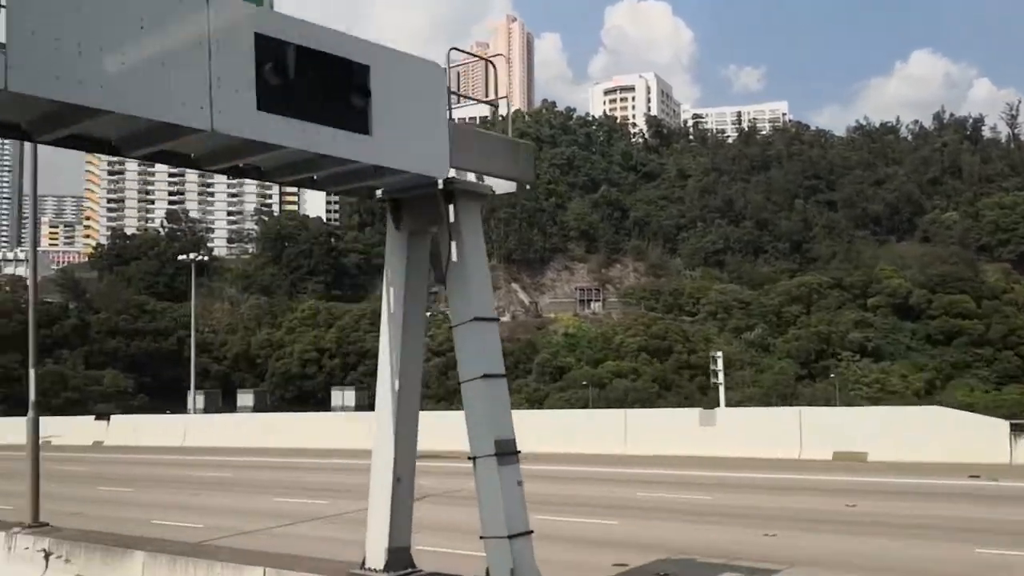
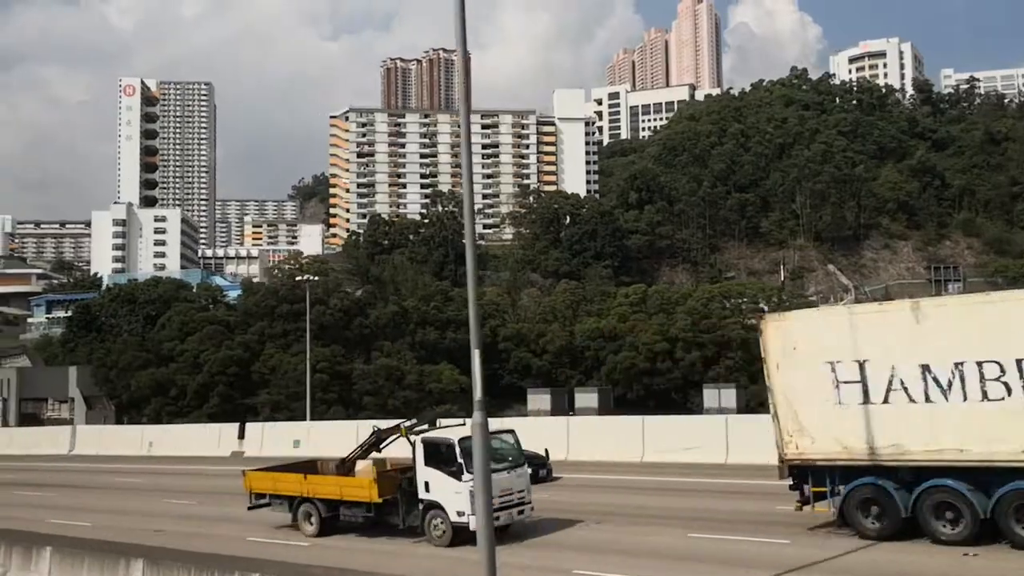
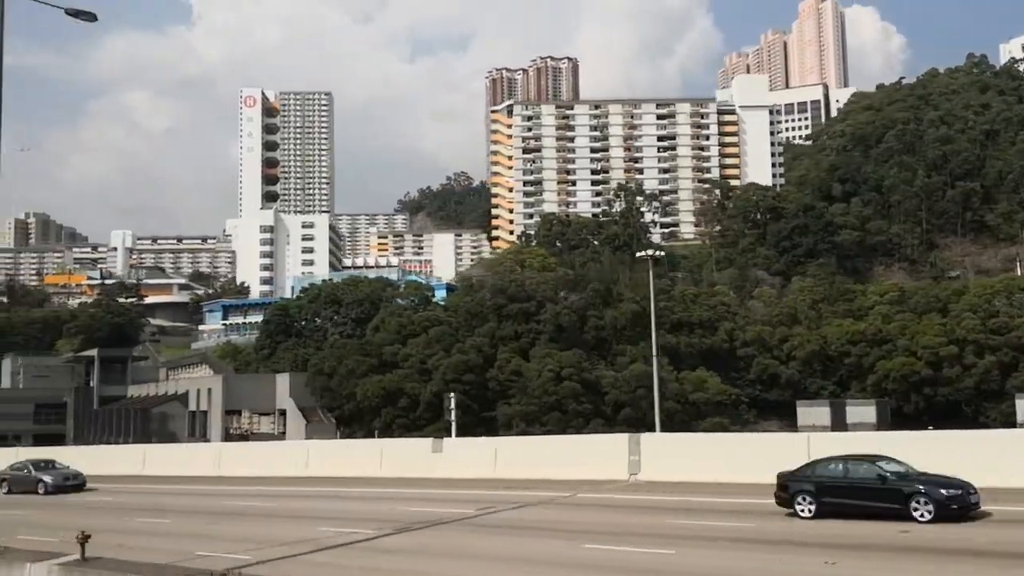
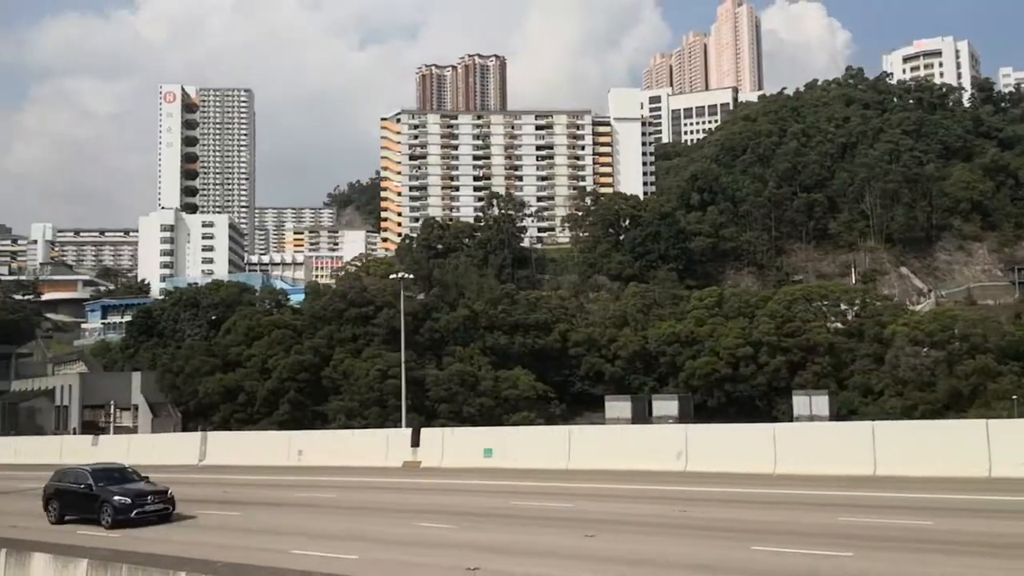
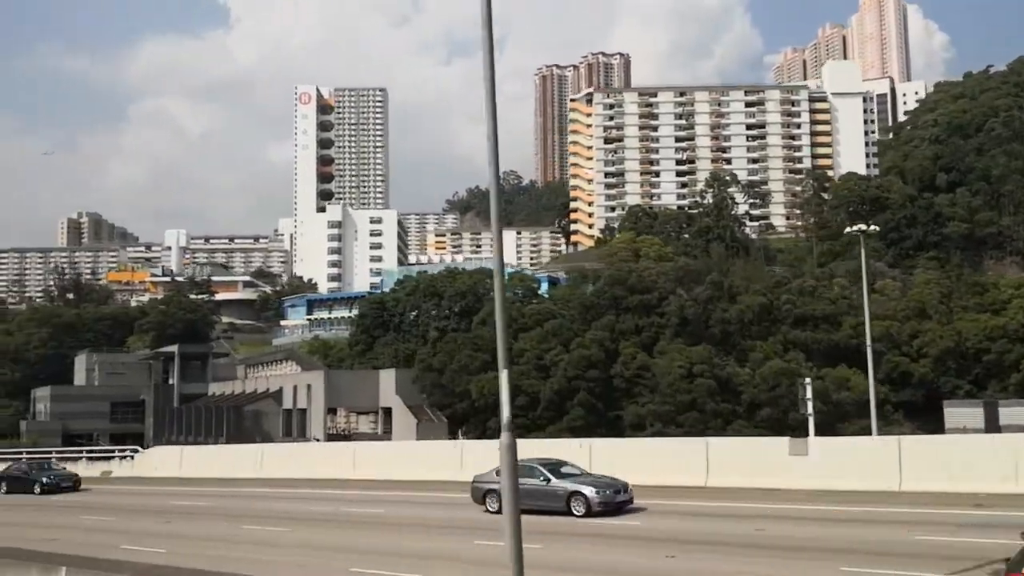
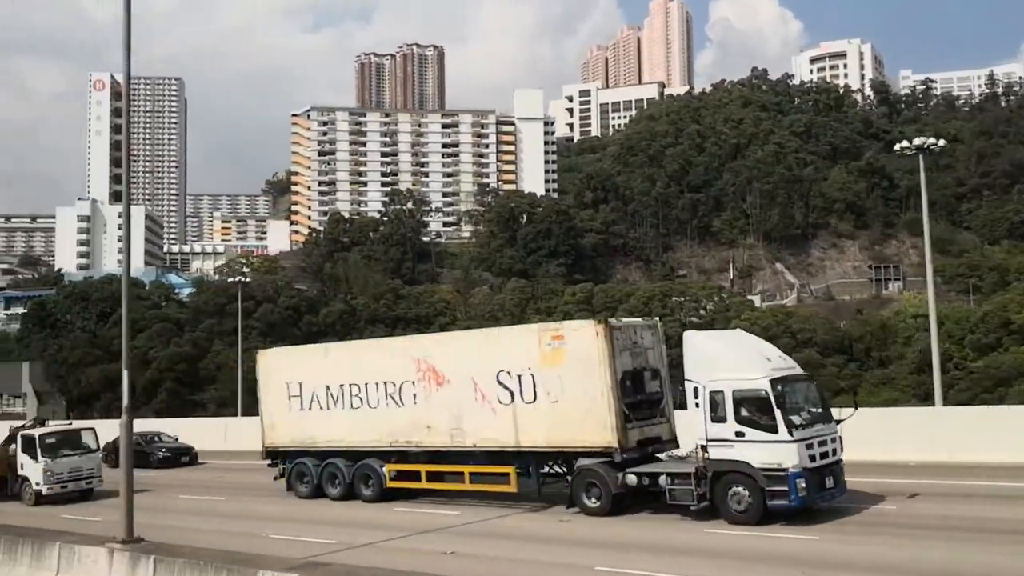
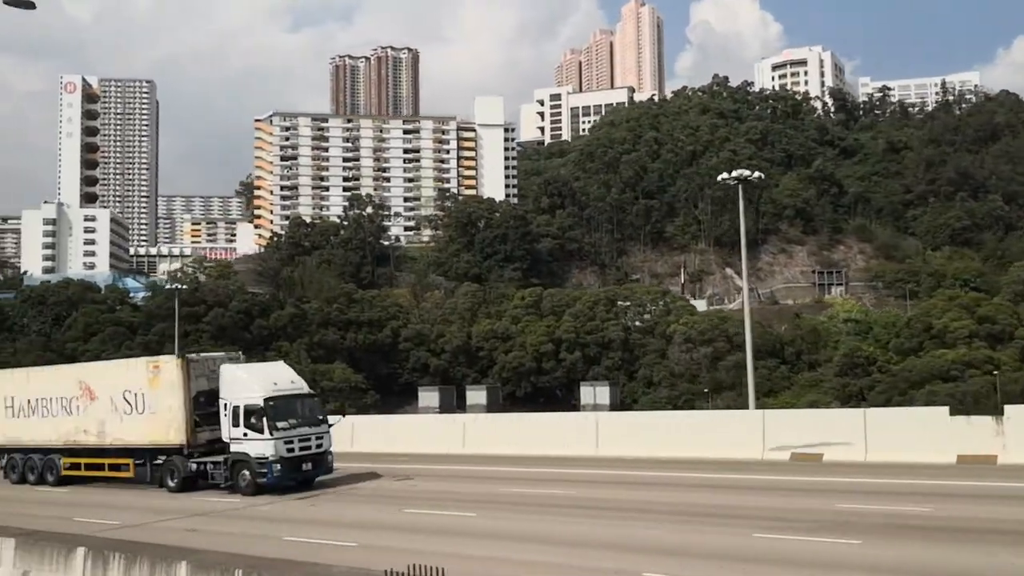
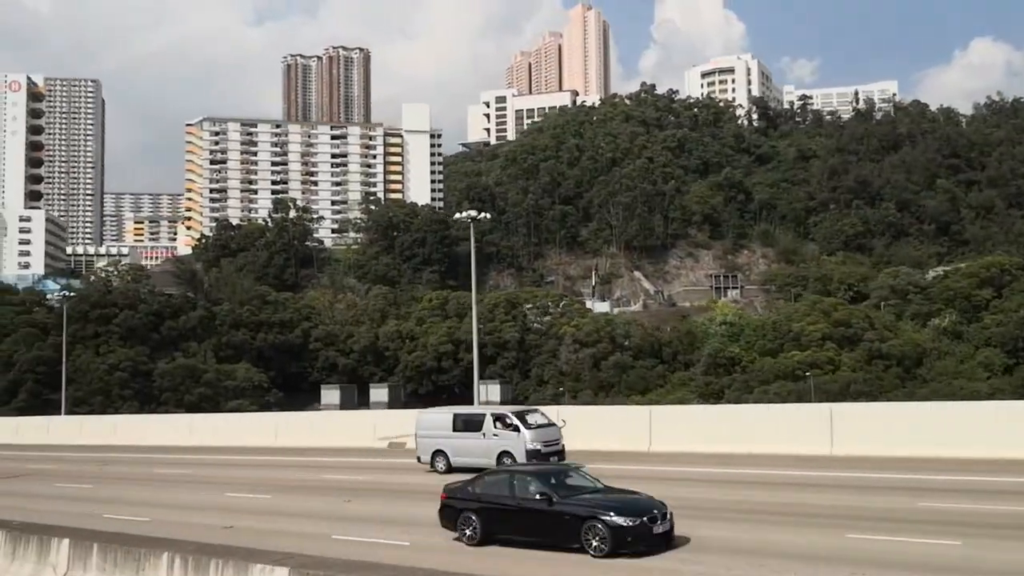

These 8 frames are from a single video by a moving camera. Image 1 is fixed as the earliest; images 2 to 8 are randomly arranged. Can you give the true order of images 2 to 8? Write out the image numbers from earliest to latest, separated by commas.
8, 7, 6, 2, 4, 3, 5
